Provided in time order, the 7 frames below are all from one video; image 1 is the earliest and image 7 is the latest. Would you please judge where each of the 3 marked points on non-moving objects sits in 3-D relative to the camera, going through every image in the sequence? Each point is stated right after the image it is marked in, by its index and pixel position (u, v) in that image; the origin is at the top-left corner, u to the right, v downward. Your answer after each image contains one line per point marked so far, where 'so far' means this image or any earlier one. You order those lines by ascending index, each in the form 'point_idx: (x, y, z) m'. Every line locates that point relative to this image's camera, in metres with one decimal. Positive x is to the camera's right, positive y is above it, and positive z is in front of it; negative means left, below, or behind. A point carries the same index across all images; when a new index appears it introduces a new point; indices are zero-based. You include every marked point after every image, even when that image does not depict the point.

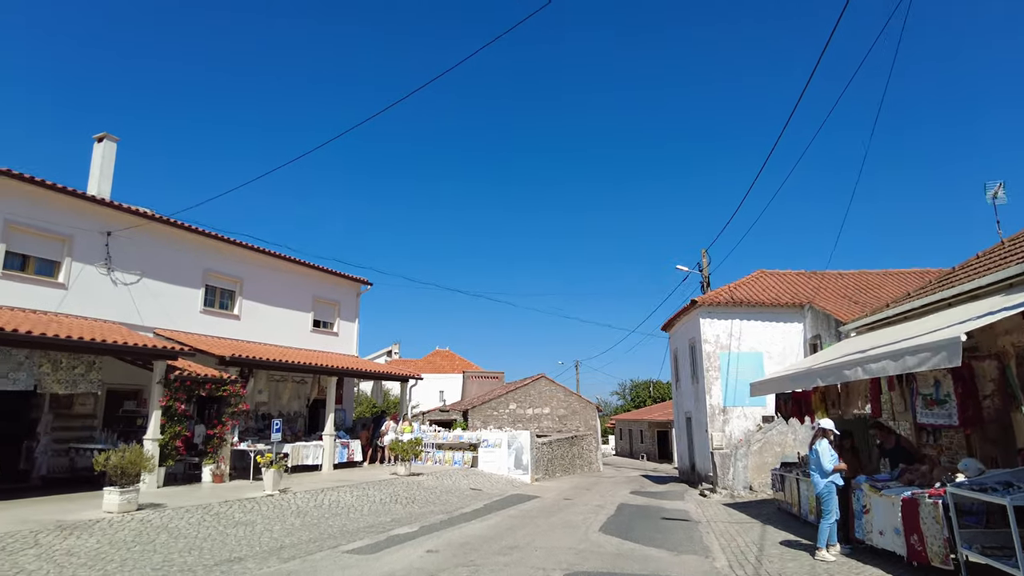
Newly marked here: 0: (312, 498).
0: (-3.2, -3.4, +10.8) m
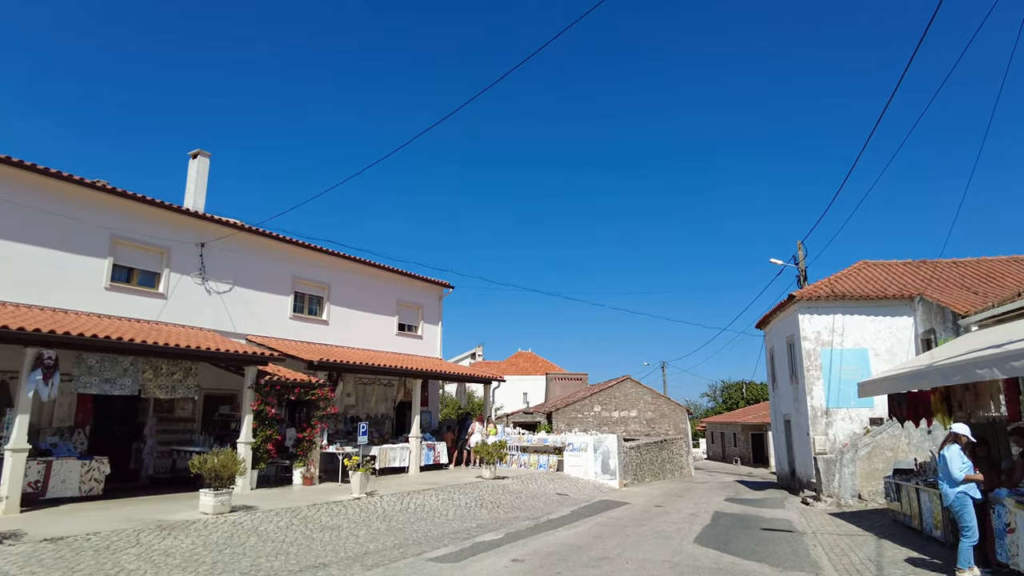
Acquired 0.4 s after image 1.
0: (-1.8, -3.5, +10.8) m
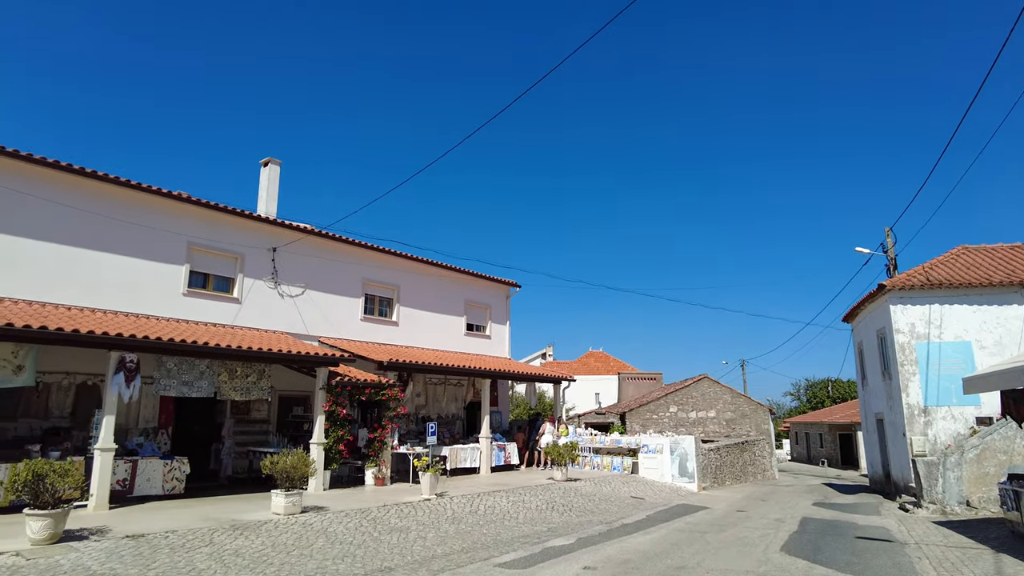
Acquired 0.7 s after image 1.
0: (-0.7, -3.4, +10.7) m
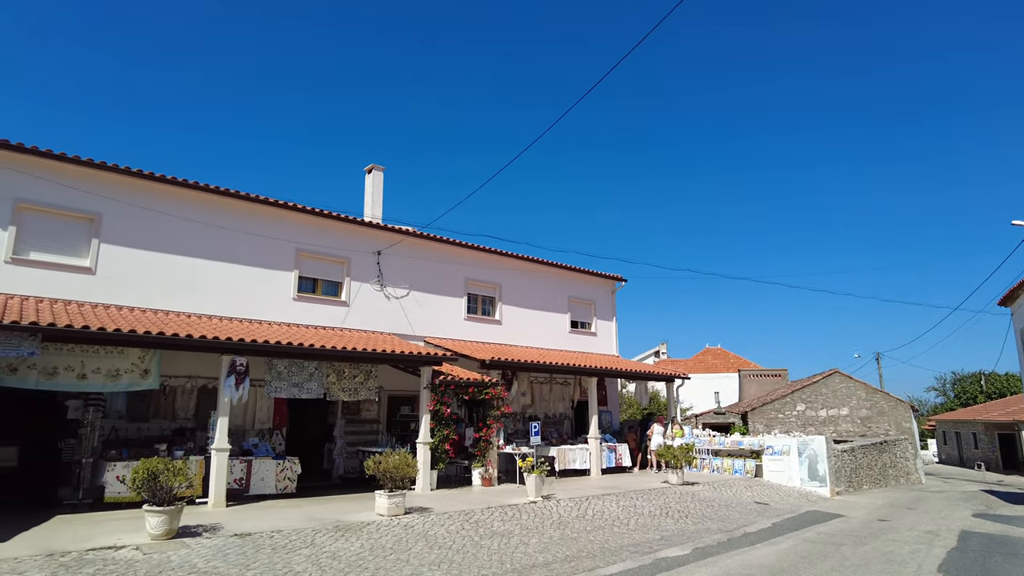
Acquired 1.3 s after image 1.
0: (+1.0, -3.3, +10.2) m
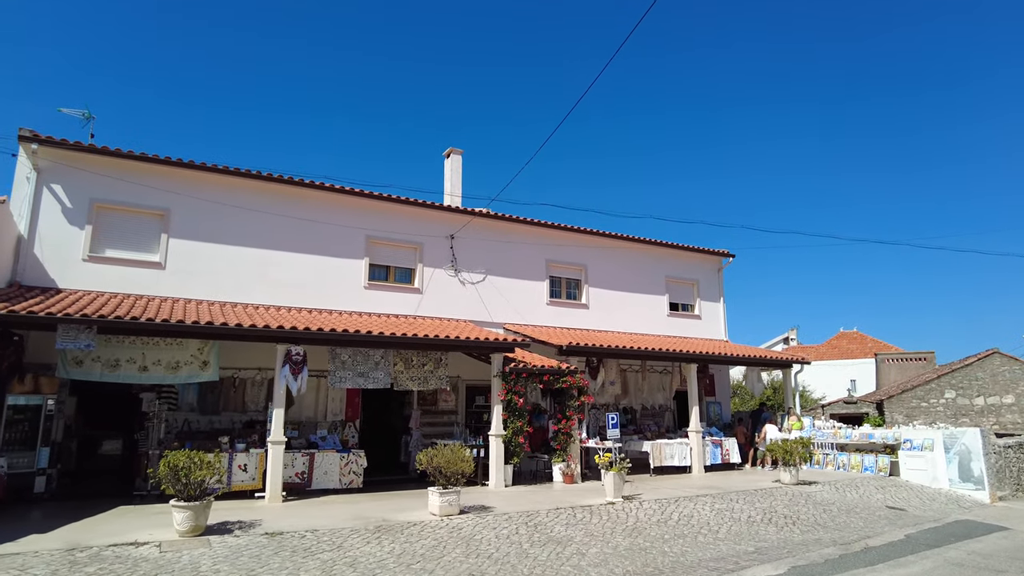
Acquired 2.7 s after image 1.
0: (+2.0, -2.9, +8.8) m
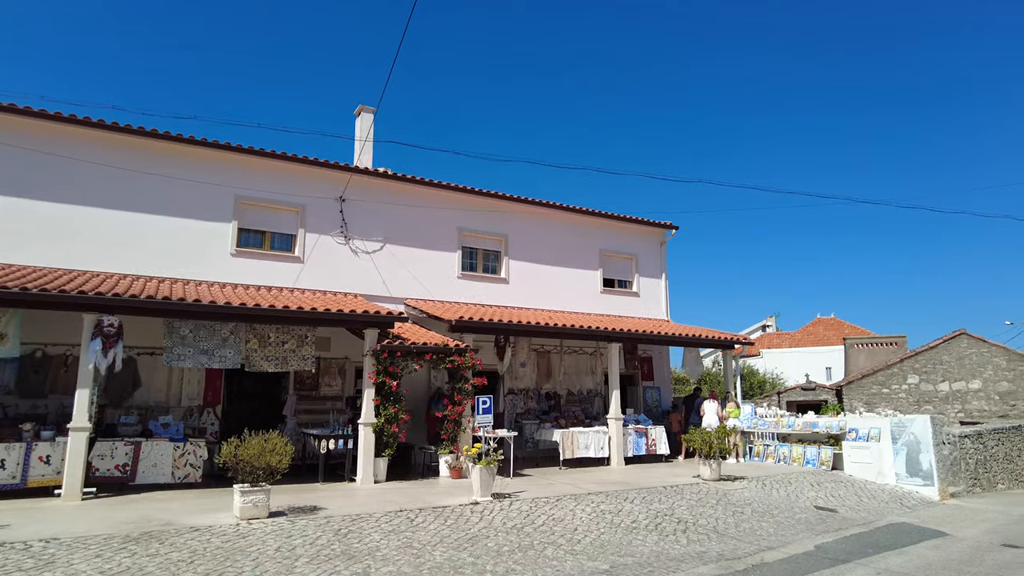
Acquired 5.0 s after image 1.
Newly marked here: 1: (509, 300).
0: (+0.2, -2.5, +7.3) m
1: (-0.1, -0.2, +13.2) m
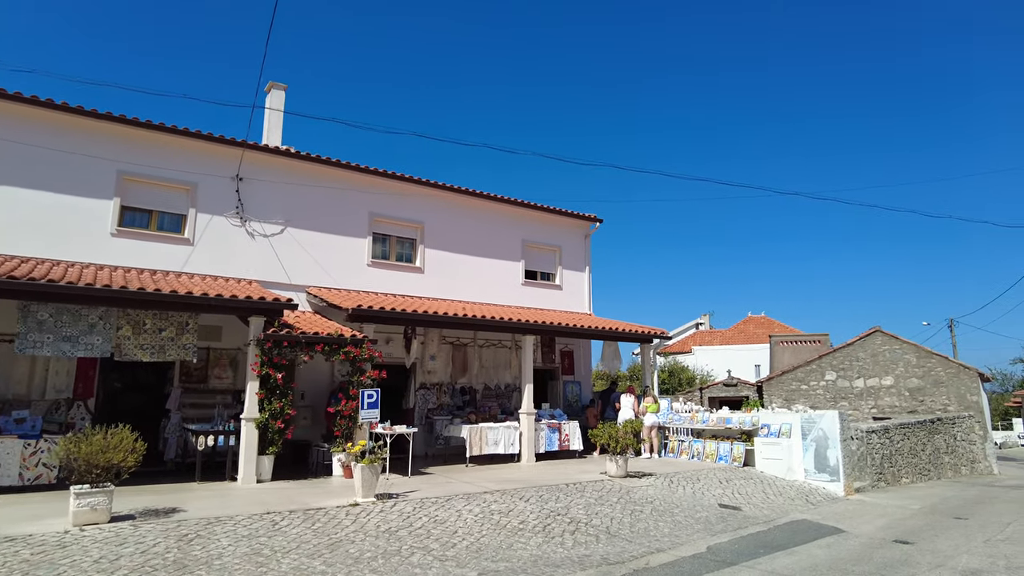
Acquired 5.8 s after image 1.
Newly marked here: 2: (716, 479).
0: (-1.0, -2.3, +6.8) m
1: (-1.7, 0.0, +12.7) m
2: (+3.0, -2.8, +9.7) m
